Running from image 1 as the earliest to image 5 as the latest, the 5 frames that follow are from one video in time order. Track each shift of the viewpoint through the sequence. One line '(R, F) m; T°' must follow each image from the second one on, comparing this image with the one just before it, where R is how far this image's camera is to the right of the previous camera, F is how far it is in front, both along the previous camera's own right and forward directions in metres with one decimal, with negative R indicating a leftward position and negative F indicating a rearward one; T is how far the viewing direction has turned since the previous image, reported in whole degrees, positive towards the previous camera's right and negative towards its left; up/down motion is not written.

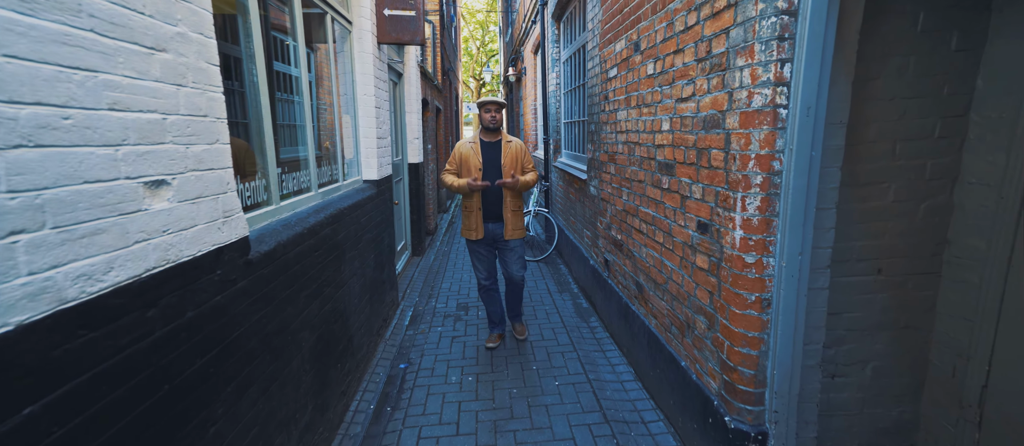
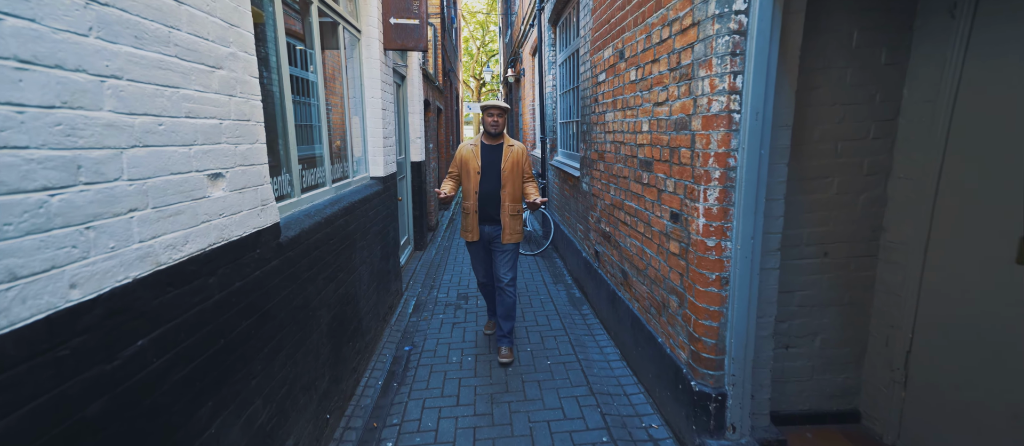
(0.0, -0.3) m; 0°
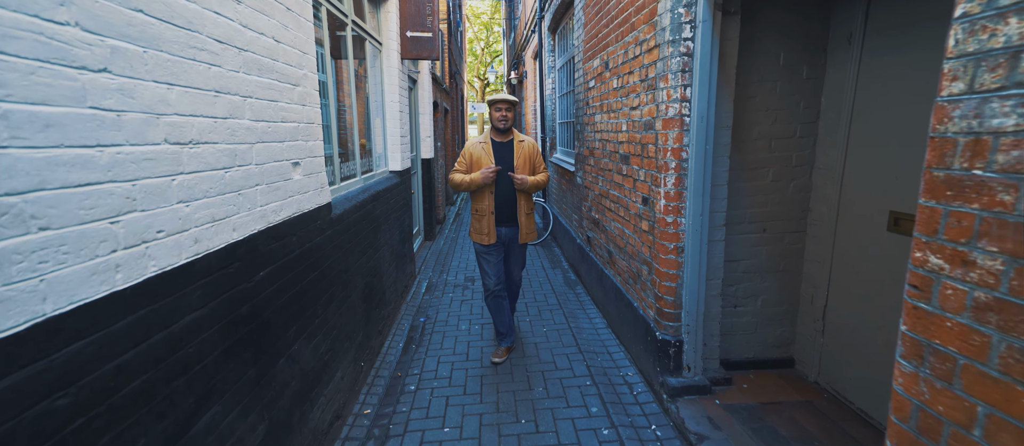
(0.0, -0.6) m; 0°
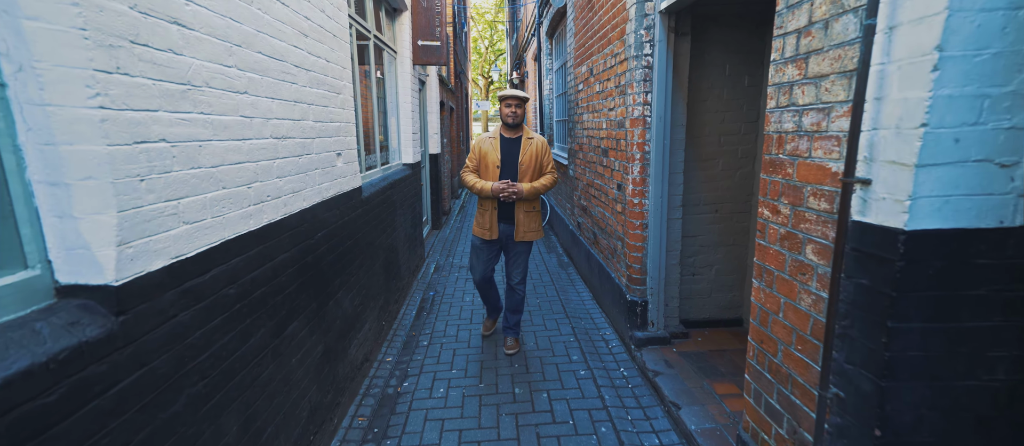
(+0.1, -0.7) m; 0°
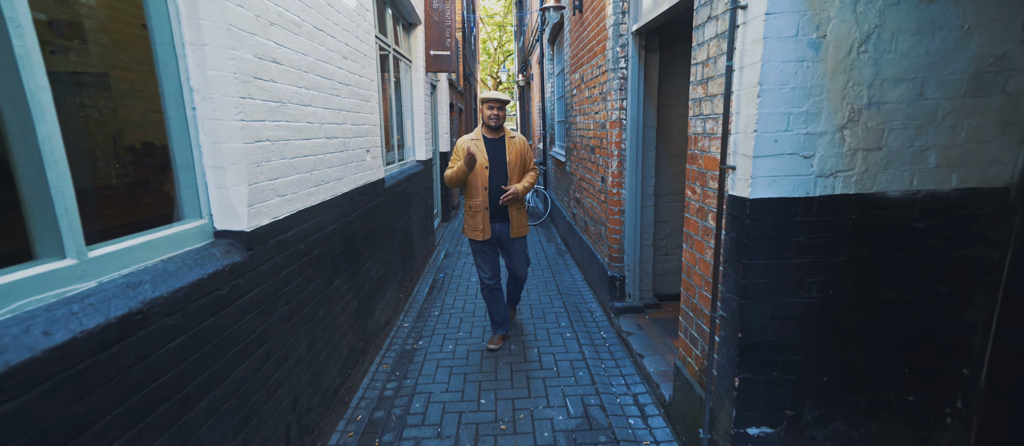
(+0.1, -0.6) m; -1°
